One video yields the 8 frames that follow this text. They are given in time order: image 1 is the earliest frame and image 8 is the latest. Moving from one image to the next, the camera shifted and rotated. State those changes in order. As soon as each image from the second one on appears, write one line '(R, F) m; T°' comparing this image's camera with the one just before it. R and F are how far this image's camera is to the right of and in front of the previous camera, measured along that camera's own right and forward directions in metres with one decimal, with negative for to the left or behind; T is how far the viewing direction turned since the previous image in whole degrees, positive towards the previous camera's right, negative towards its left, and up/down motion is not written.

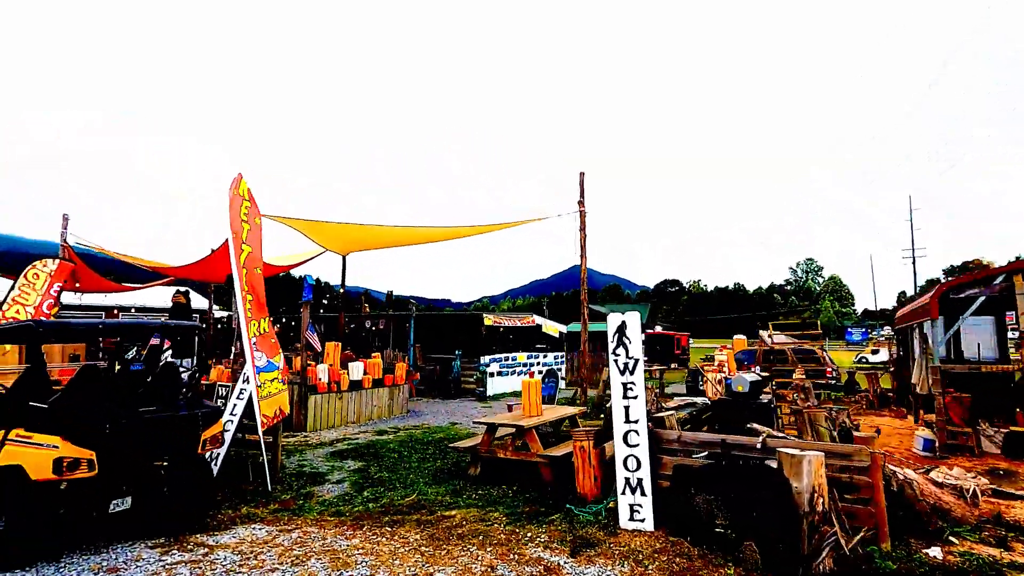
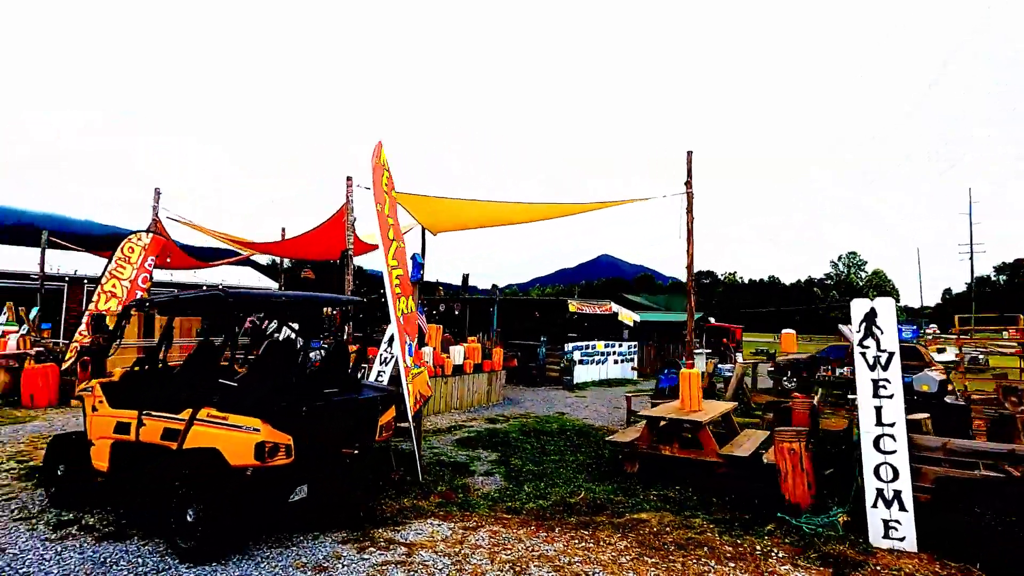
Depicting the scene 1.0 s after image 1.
(-1.4, +0.5) m; -3°
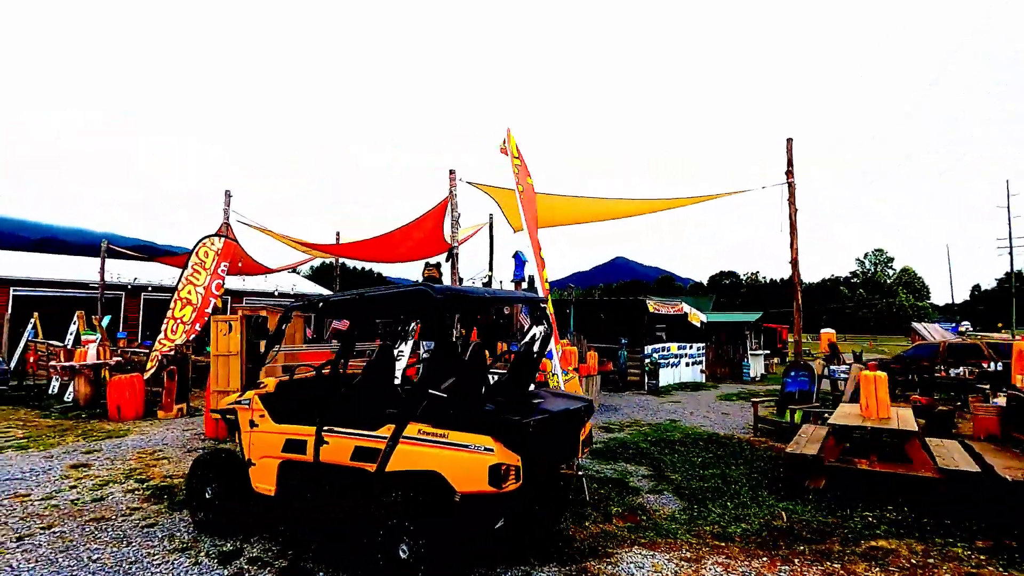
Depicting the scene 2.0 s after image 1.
(-1.4, +0.5) m; -2°
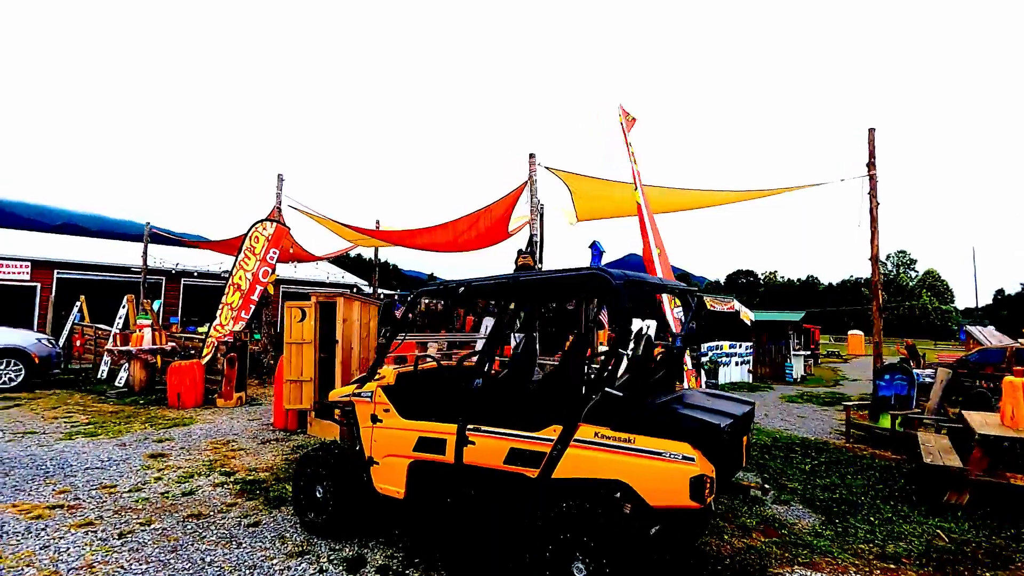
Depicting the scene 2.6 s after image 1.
(-0.9, +0.4) m; -1°
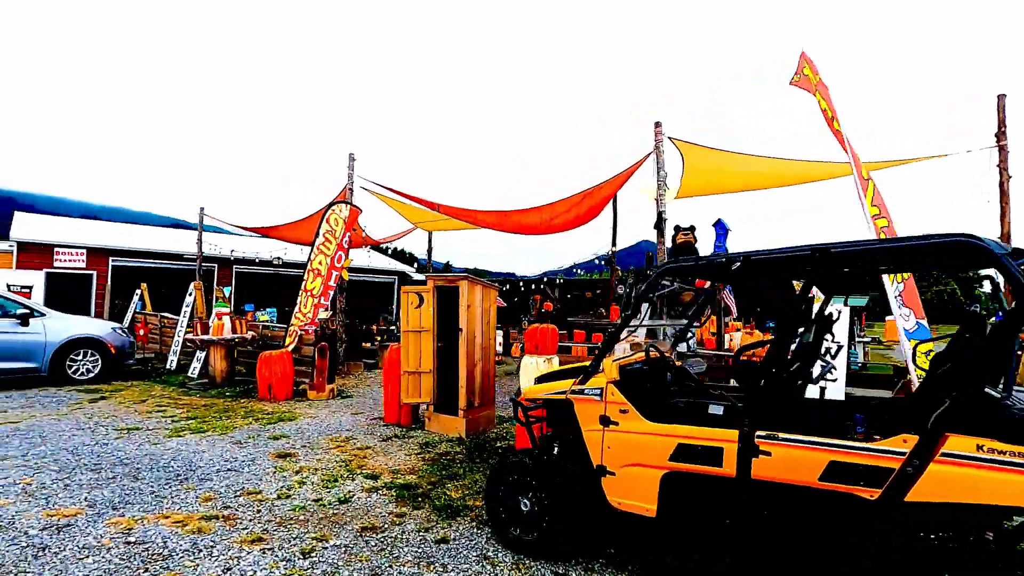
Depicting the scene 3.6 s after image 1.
(-1.3, +0.6) m; -1°
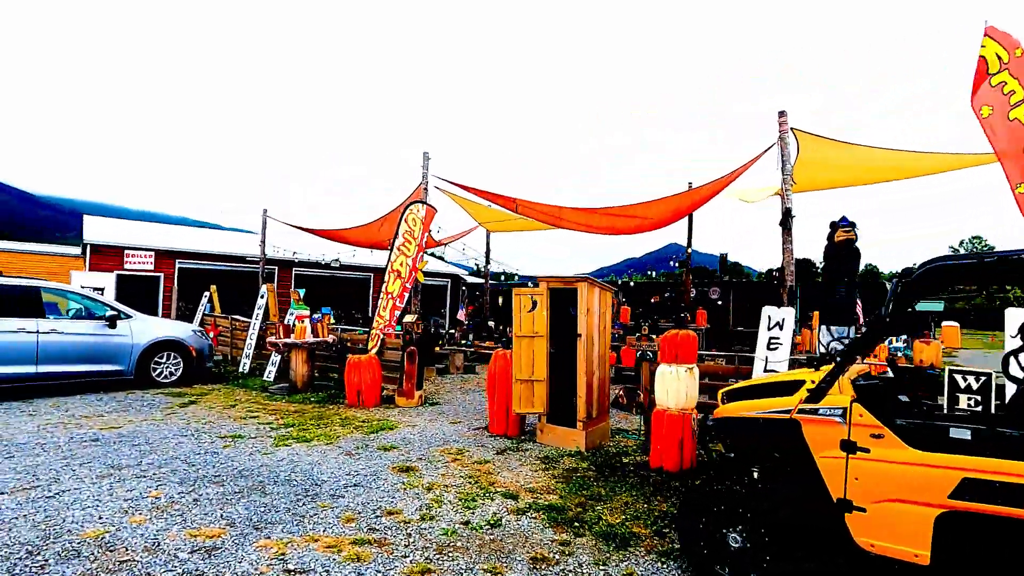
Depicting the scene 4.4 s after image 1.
(-0.9, +0.4) m; -3°
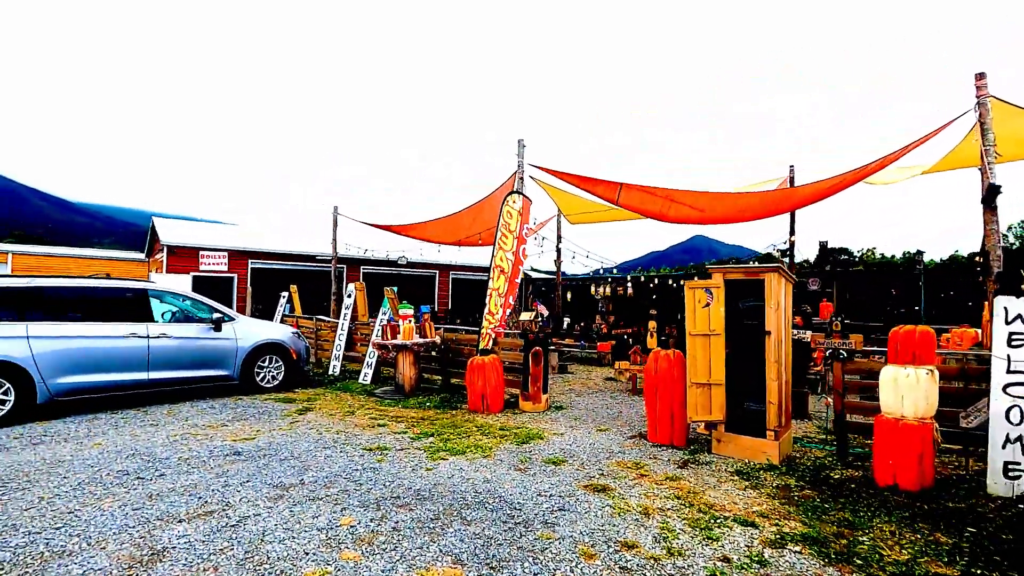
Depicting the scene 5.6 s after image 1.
(-1.3, +0.5) m; -3°
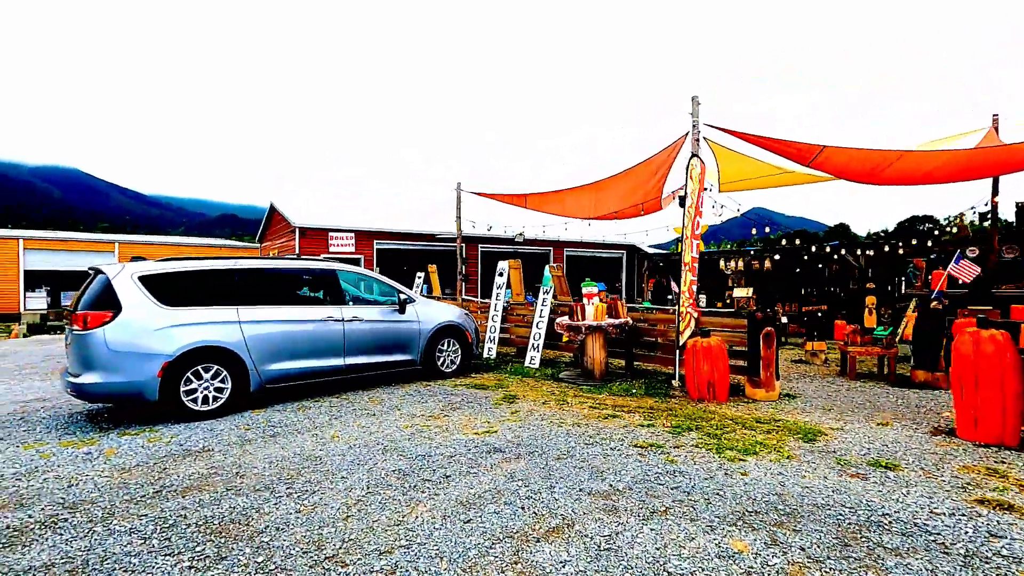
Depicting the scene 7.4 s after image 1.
(-1.9, +0.6) m; -5°
